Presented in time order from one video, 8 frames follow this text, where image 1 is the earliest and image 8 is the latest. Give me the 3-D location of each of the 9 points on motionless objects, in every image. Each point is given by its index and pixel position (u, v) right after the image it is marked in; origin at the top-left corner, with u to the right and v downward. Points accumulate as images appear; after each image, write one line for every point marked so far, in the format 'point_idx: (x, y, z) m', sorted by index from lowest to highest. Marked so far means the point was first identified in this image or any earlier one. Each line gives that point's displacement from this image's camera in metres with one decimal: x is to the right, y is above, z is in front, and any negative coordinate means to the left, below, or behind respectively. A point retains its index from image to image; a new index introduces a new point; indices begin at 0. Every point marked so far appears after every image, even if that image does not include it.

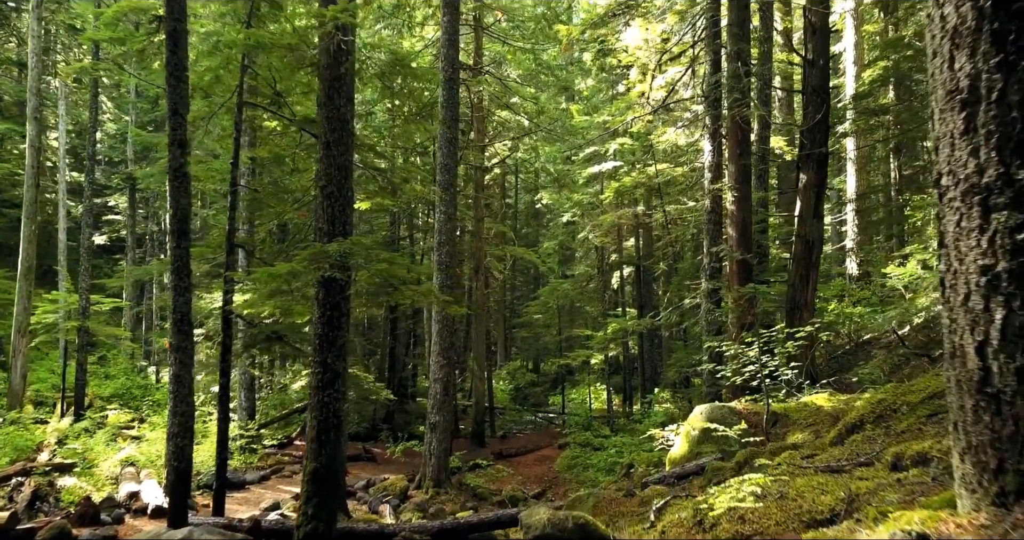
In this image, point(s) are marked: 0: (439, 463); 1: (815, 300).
0: (-1.2, -3.3, +12.3) m
1: (+4.3, -0.4, +10.4) m
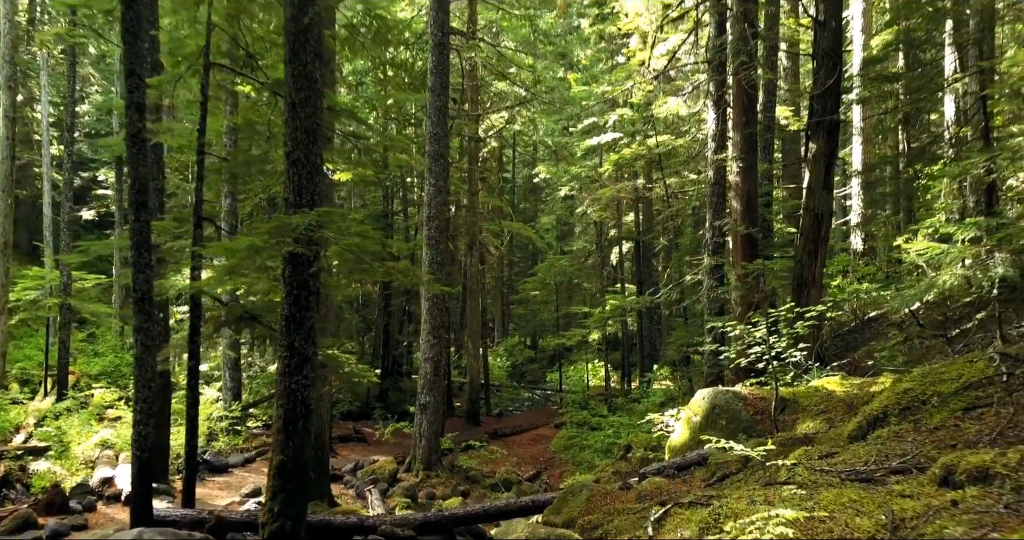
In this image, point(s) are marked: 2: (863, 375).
0: (-1.3, -2.9, +11.9) m
1: (+4.2, -0.1, +9.9) m
2: (+4.2, -1.3, +8.7) m
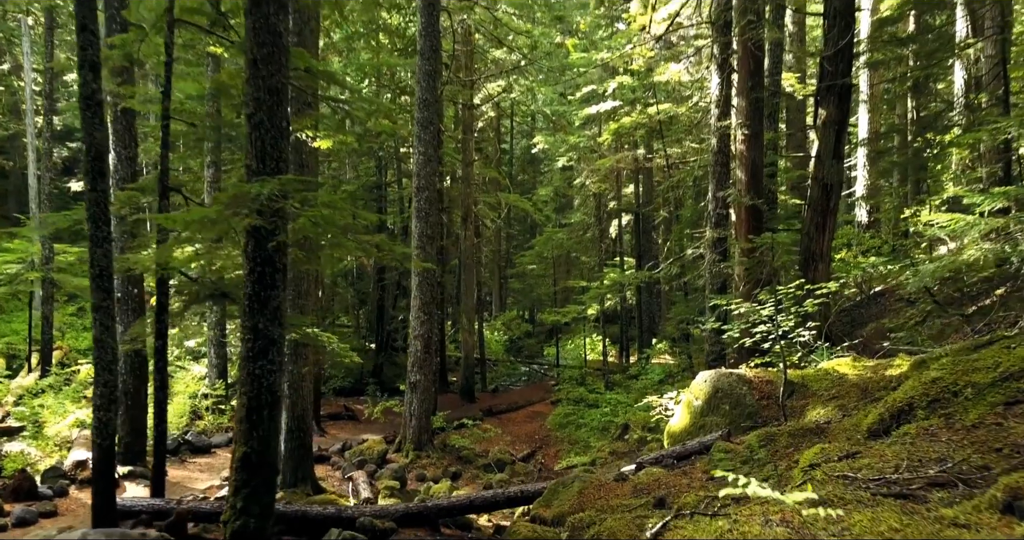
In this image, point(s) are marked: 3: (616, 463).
0: (-1.4, -2.4, +11.5) m
1: (+4.1, +0.3, +9.4) m
2: (+4.1, -1.0, +8.3) m
3: (+1.5, -2.7, +10.2) m
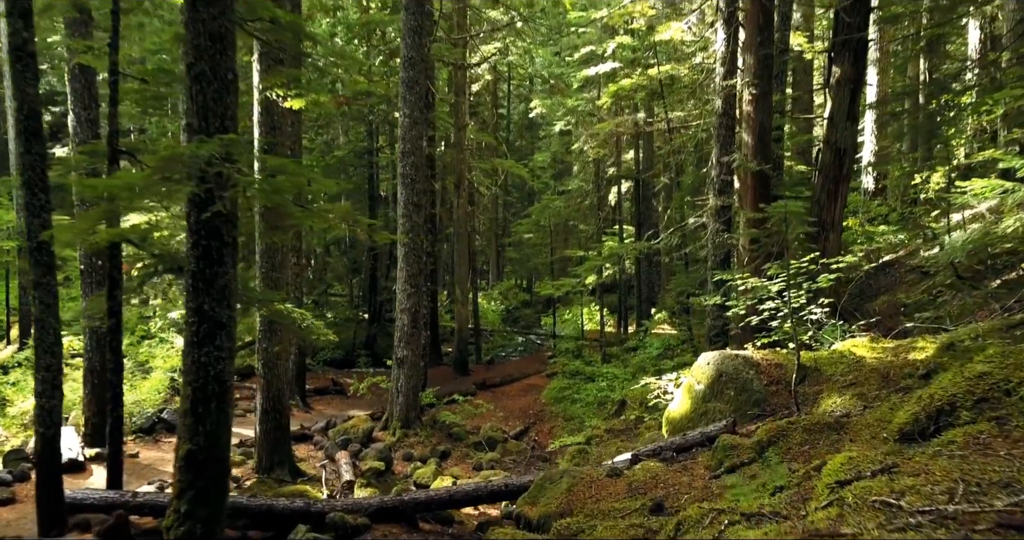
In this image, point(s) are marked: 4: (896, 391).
0: (-1.6, -2.0, +11.0) m
1: (+4.0, +0.6, +8.8) m
2: (+4.0, -0.7, +7.8) m
3: (+1.3, -2.3, +9.7) m
4: (+2.4, -0.7, +4.5) m
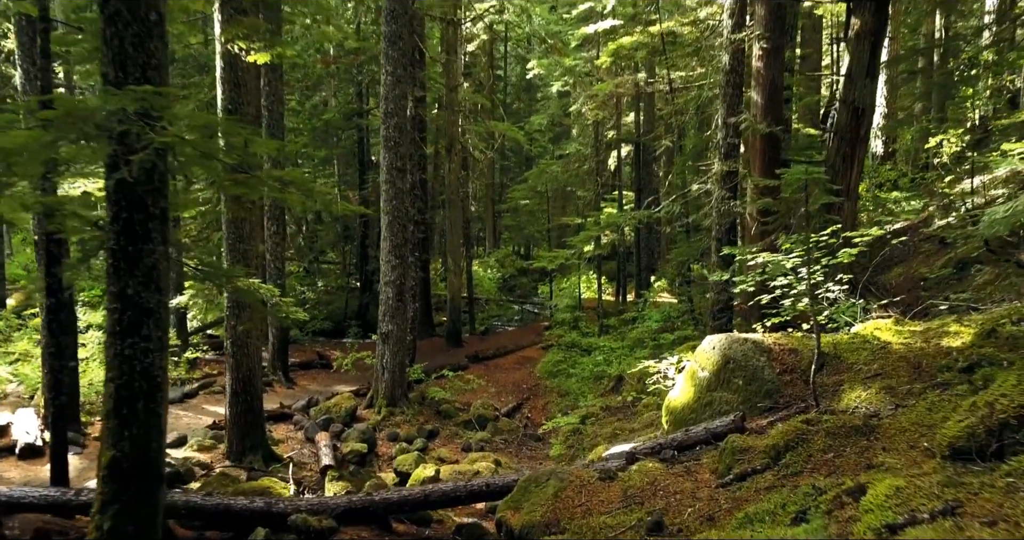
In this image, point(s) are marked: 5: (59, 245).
0: (-1.7, -1.6, +10.4) m
1: (+3.9, +0.9, +8.1) m
2: (+3.9, -0.4, +7.1) m
3: (+1.2, -1.9, +9.2) m
4: (+2.3, -0.6, +3.9) m
5: (-3.4, +0.2, +5.6) m
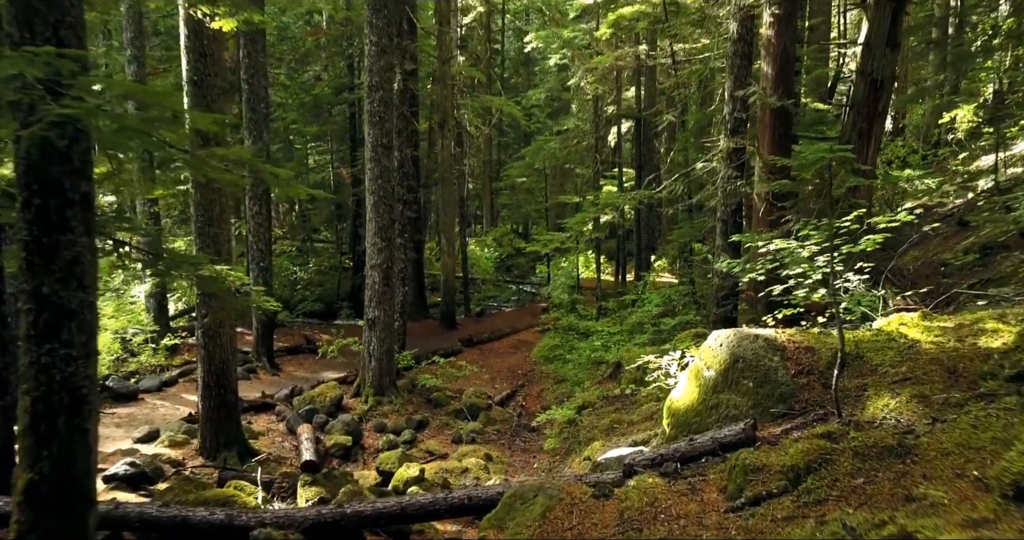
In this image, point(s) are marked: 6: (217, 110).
0: (-1.8, -1.3, +10.0) m
1: (+3.8, +1.1, +7.6) m
2: (+3.8, -0.2, +6.6) m
3: (+1.1, -1.7, +8.7) m
4: (+2.2, -0.6, +3.4) m
5: (-3.5, +0.3, +5.0) m
6: (-2.8, +1.5, +6.9) m
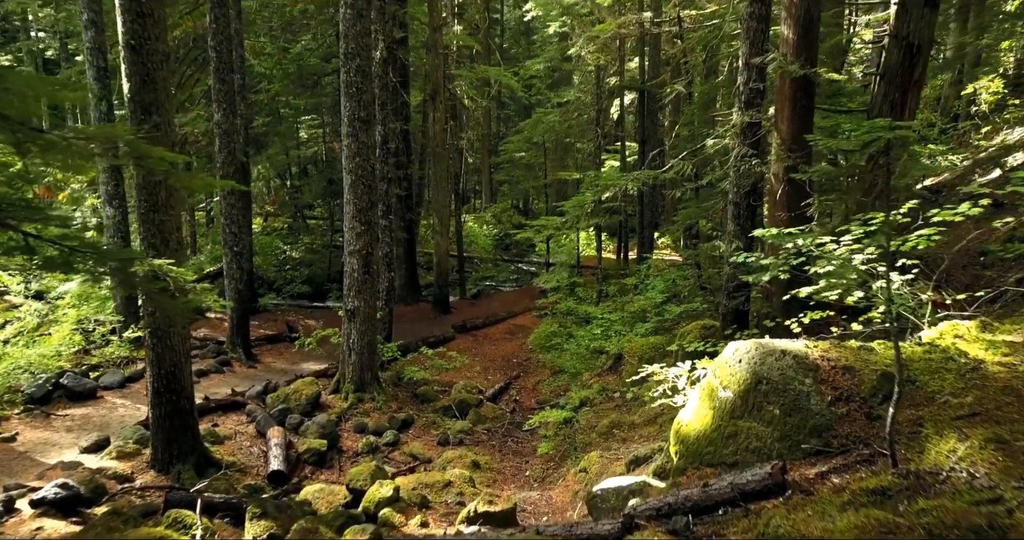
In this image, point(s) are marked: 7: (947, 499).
0: (-1.9, -1.1, +9.2) m
1: (+3.7, +1.2, +6.7) m
2: (+3.7, -0.2, +5.8) m
3: (+1.0, -1.6, +8.0) m
4: (+2.0, -0.7, +2.7) m
5: (-3.7, +0.3, +4.2) m
6: (-2.9, +1.6, +6.1) m
7: (+1.6, -0.8, +2.6) m
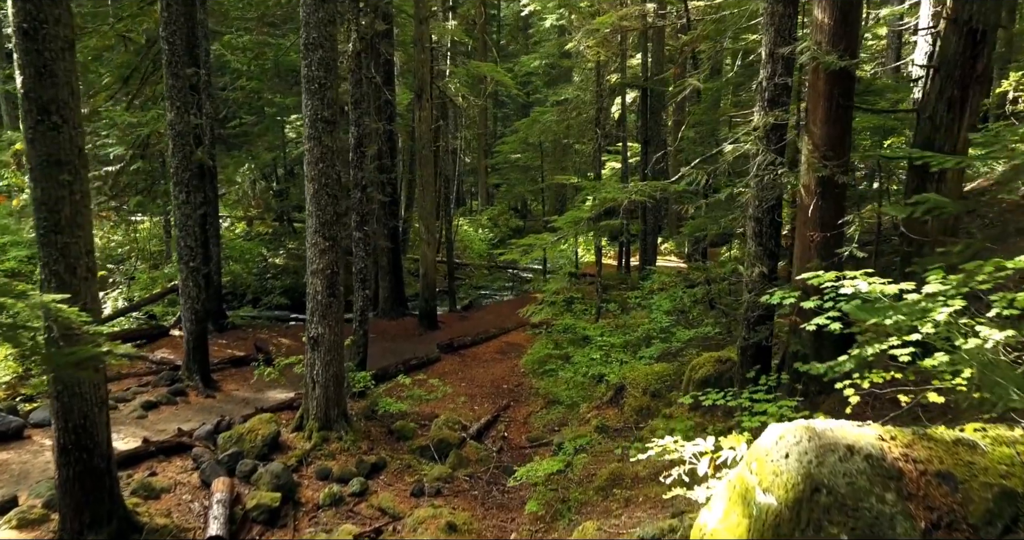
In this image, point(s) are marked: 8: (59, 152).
0: (-2.0, -1.4, +8.1) m
1: (+3.5, +0.9, +5.6) m
2: (+3.5, -0.4, +4.7) m
3: (+0.9, -1.8, +6.9) m
4: (+1.9, -0.9, +1.6) m
5: (-3.8, +0.1, +3.1) m
6: (-3.1, +1.4, +5.0) m
7: (+1.4, -1.1, +1.5) m
8: (-3.1, +0.8, +5.0) m
